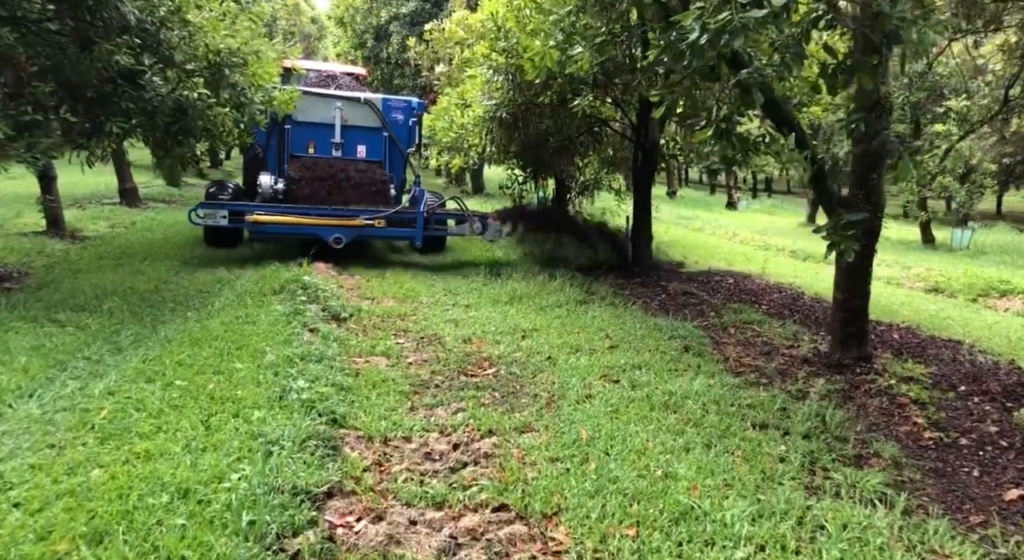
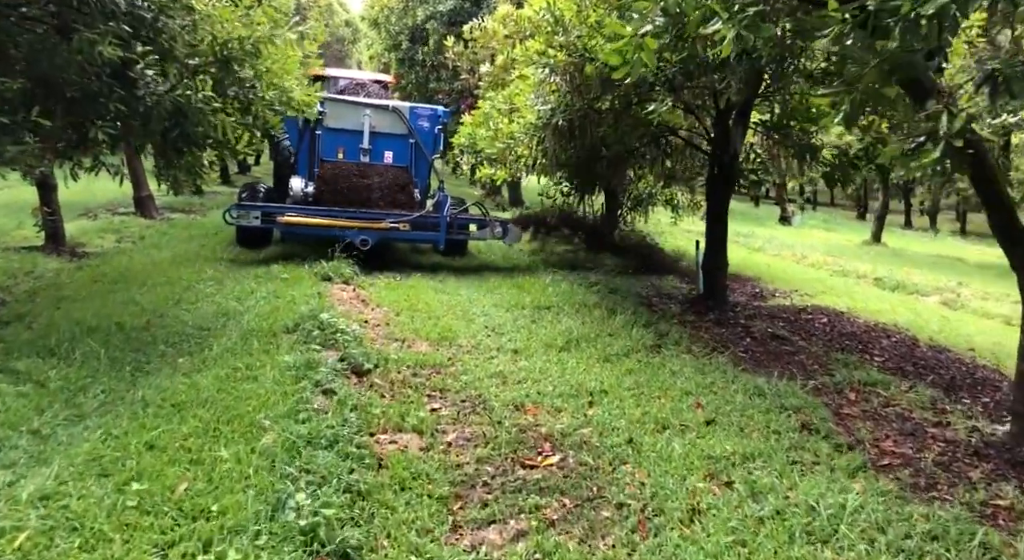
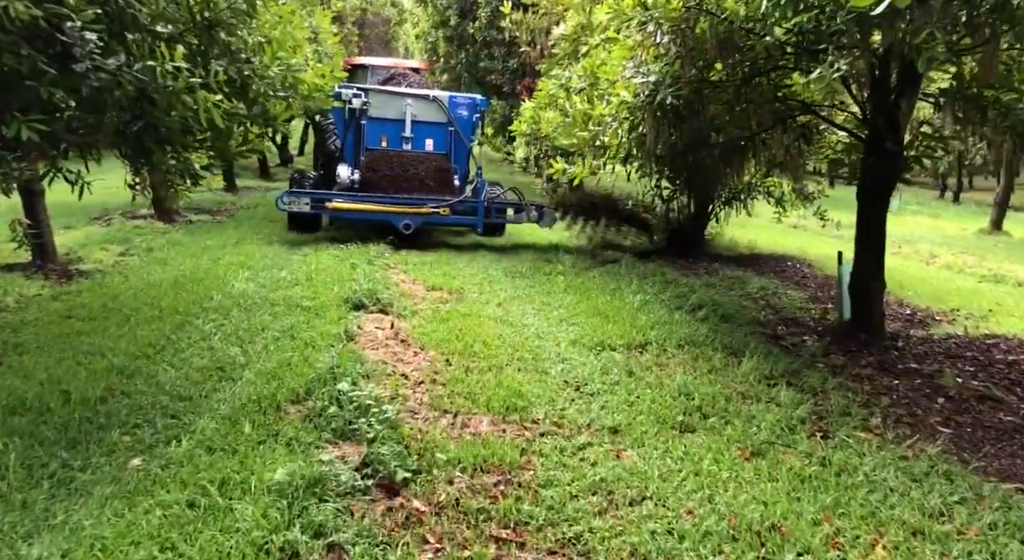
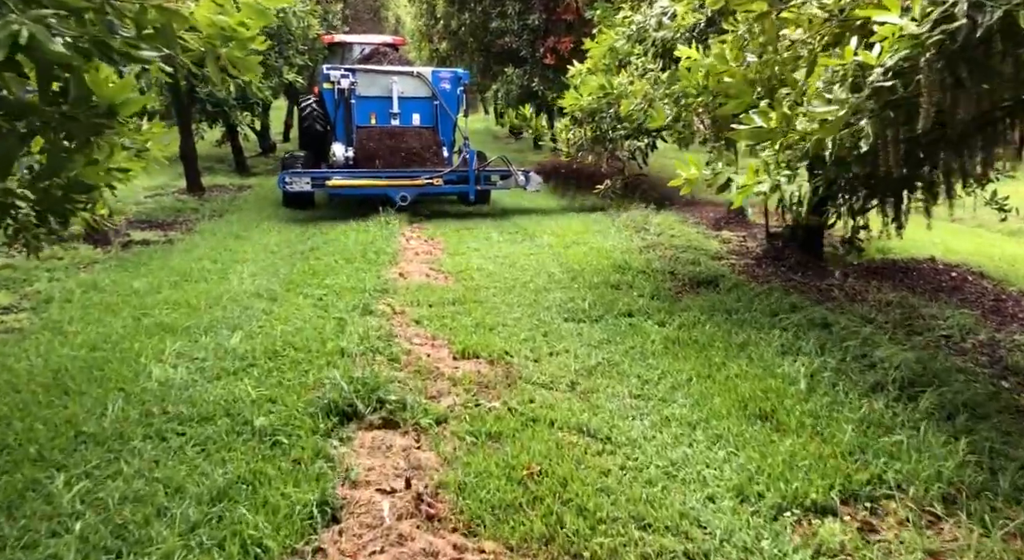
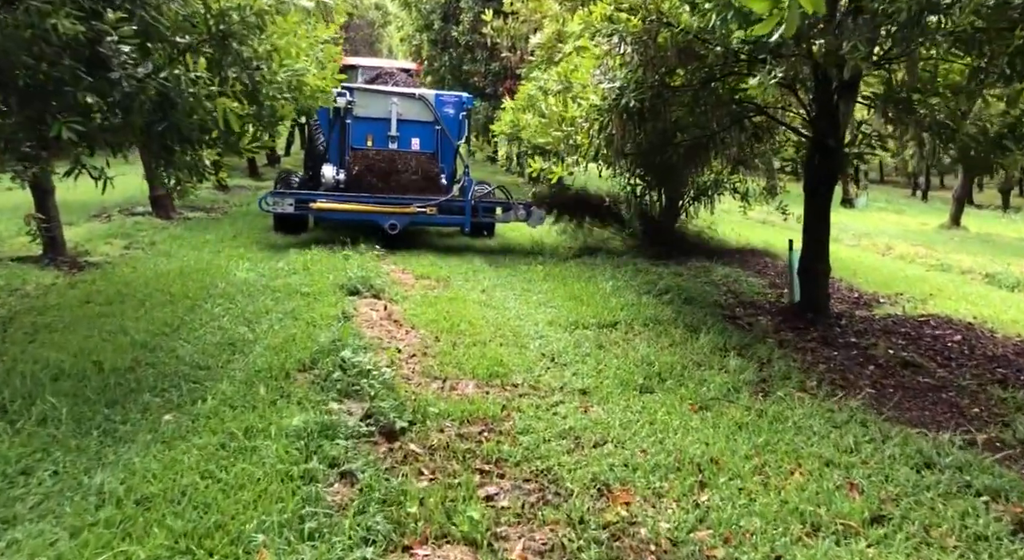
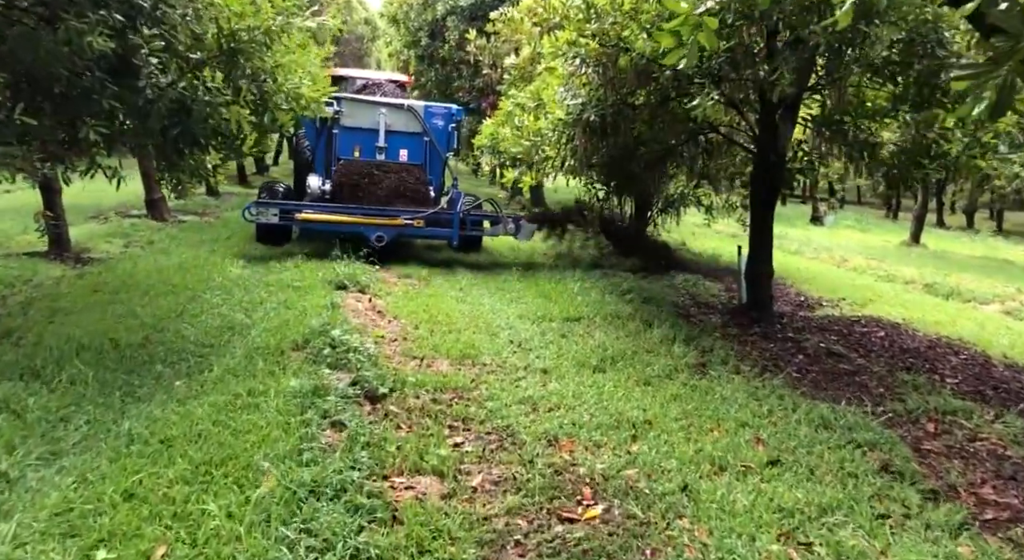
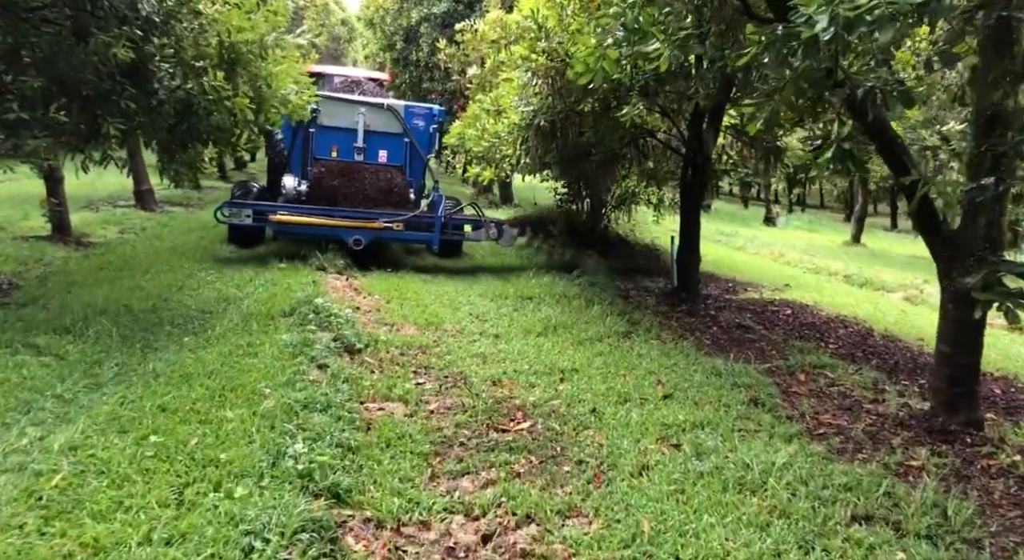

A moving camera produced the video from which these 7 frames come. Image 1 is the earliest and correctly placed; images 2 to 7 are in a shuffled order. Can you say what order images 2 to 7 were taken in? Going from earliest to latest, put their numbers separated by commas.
7, 2, 6, 5, 3, 4
